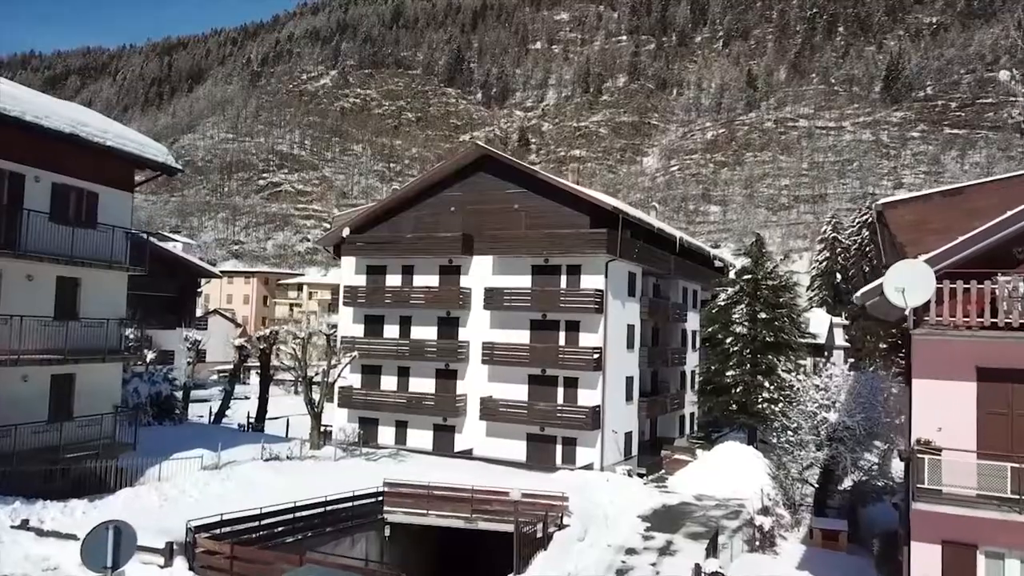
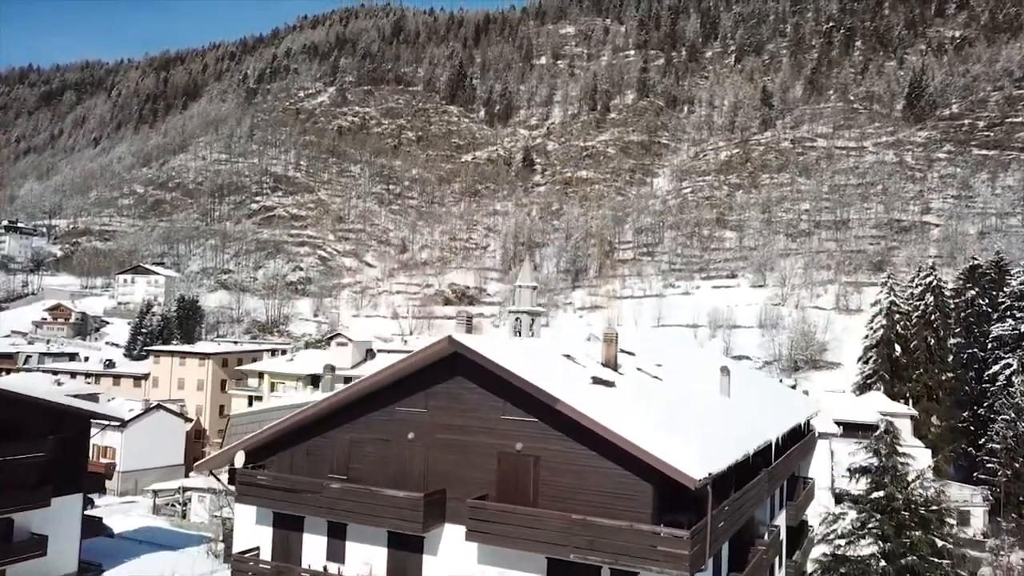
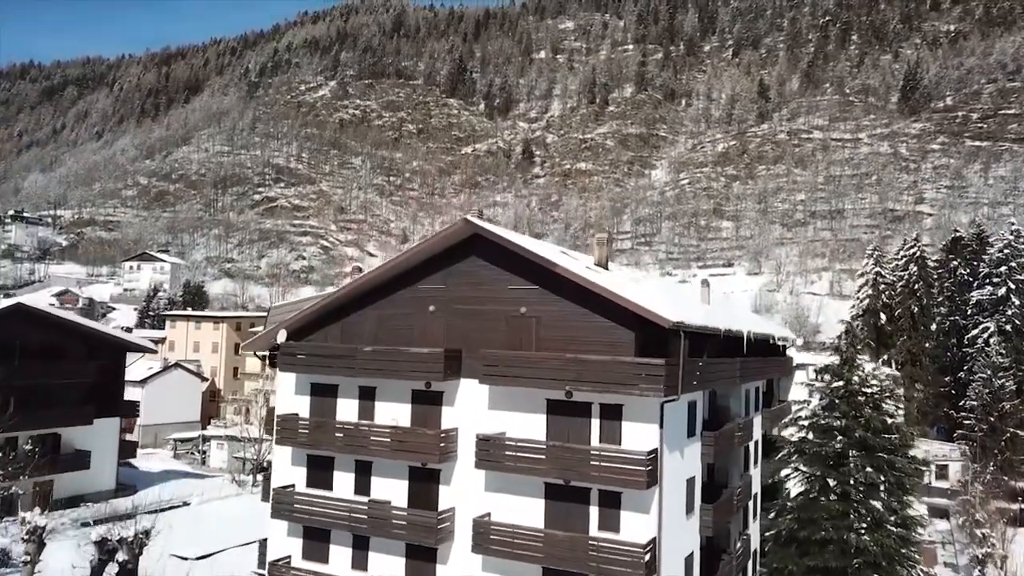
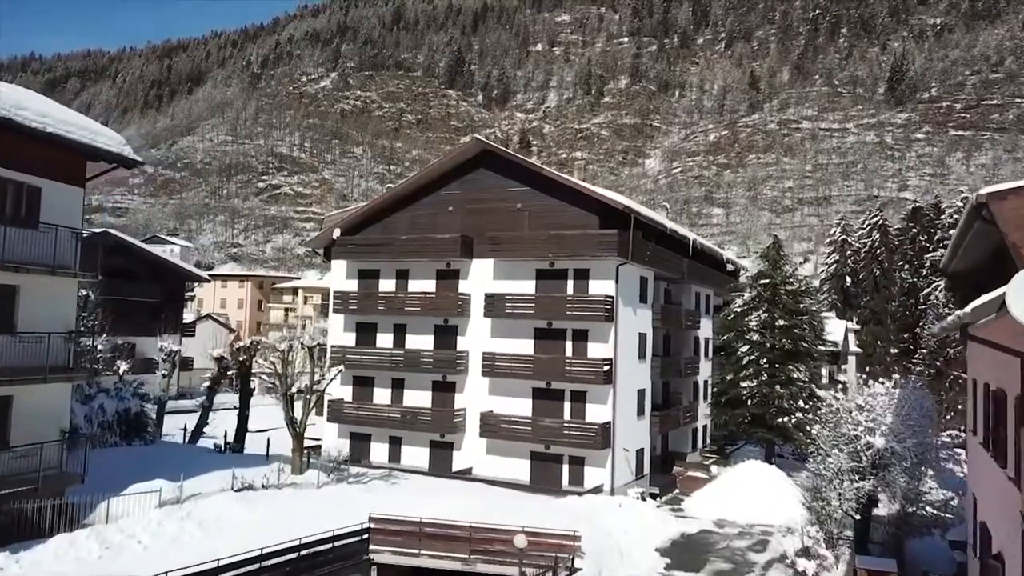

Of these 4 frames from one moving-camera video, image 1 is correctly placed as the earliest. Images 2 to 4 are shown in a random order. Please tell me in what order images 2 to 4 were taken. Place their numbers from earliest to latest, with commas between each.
4, 3, 2
